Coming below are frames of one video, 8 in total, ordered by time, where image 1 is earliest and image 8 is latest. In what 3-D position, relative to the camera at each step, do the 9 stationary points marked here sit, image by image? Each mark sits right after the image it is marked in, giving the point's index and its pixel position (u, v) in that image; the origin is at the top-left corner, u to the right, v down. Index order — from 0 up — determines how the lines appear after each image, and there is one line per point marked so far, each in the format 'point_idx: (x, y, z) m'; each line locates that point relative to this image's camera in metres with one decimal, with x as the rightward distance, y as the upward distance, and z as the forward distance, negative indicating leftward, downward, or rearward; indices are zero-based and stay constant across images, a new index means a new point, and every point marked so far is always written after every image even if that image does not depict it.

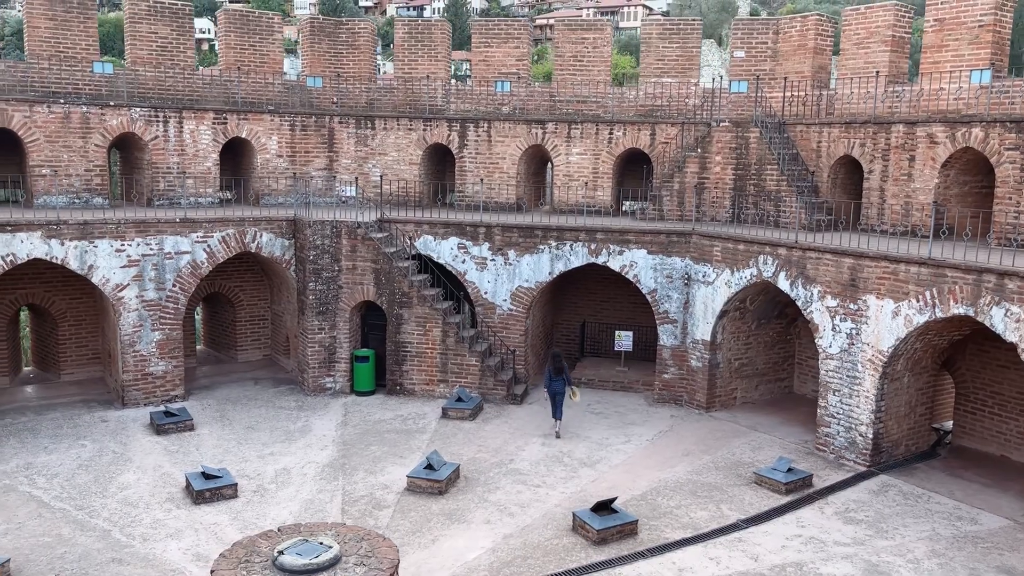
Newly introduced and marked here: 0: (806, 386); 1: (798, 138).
0: (+5.1, -1.7, +14.8) m
1: (+4.8, +2.5, +14.3) m
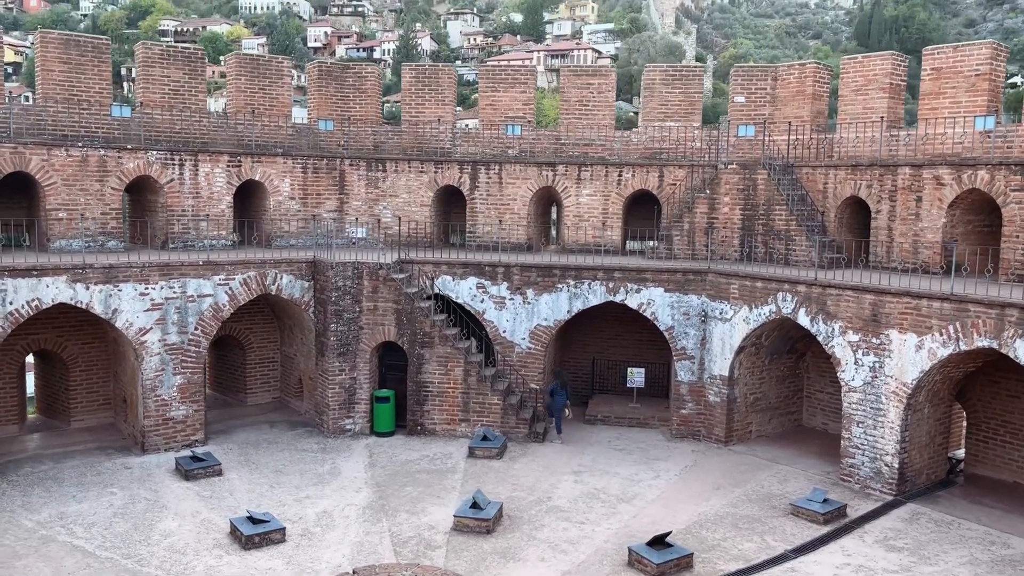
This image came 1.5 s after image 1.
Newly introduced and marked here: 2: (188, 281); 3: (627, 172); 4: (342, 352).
0: (+5.4, -2.3, +15.2) m
1: (+5.1, +1.9, +14.9) m
2: (-5.0, +0.1, +13.3) m
3: (+2.2, +2.2, +16.3) m
4: (-2.8, -1.1, +14.3) m
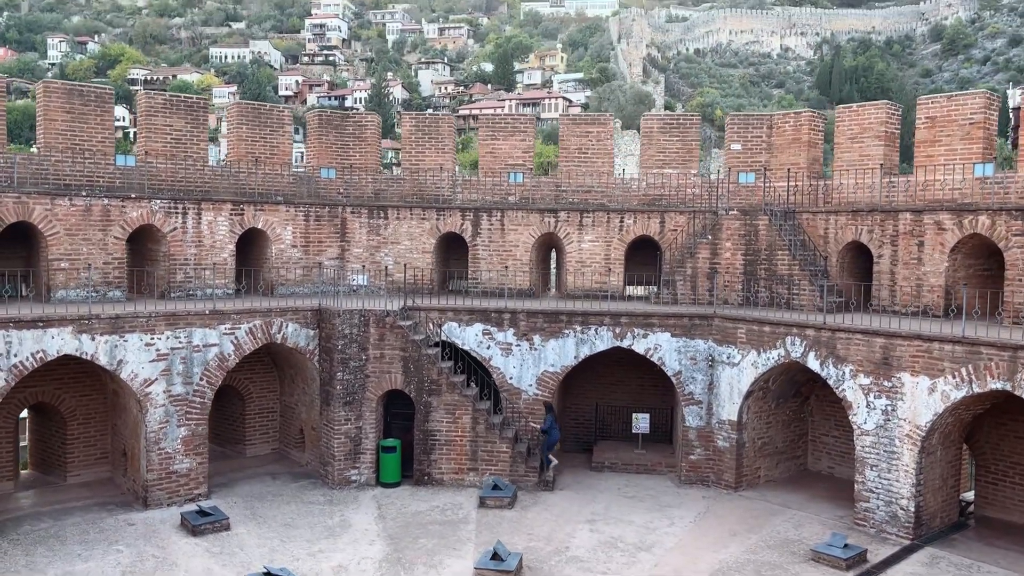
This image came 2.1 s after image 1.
0: (+5.5, -3.1, +15.2) m
1: (+5.2, +1.1, +15.2) m
2: (-4.9, -0.7, +13.1) m
3: (+2.3, +1.3, +16.5) m
4: (-2.7, -1.9, +14.1) m
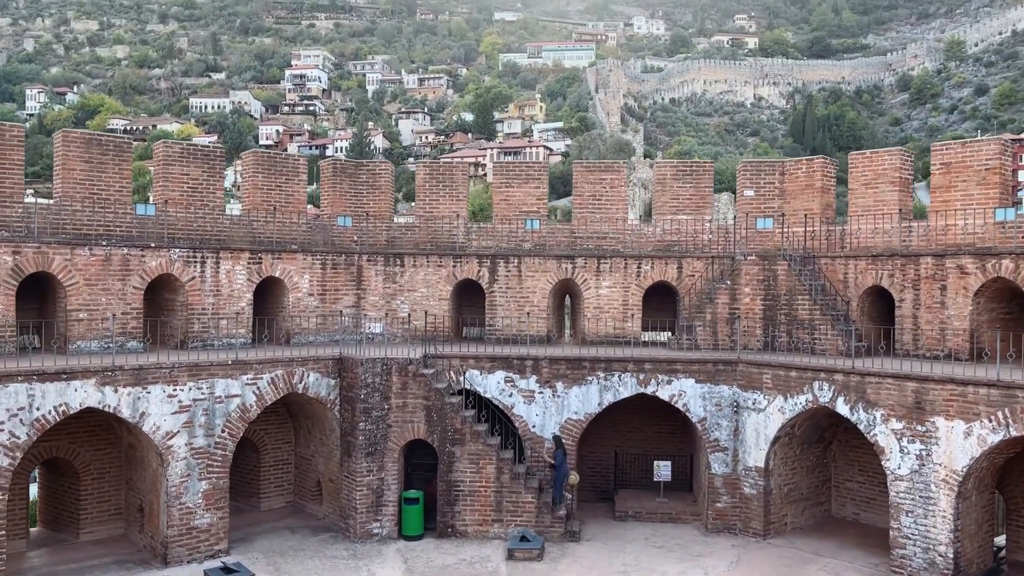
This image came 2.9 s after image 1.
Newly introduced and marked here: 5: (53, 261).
0: (+5.9, -3.9, +15.1) m
1: (+5.6, +0.3, +15.3) m
2: (-4.4, -1.4, +12.9) m
3: (+2.6, +0.5, +16.5) m
4: (-2.3, -2.7, +13.8) m
5: (-7.0, +0.4, +13.0) m
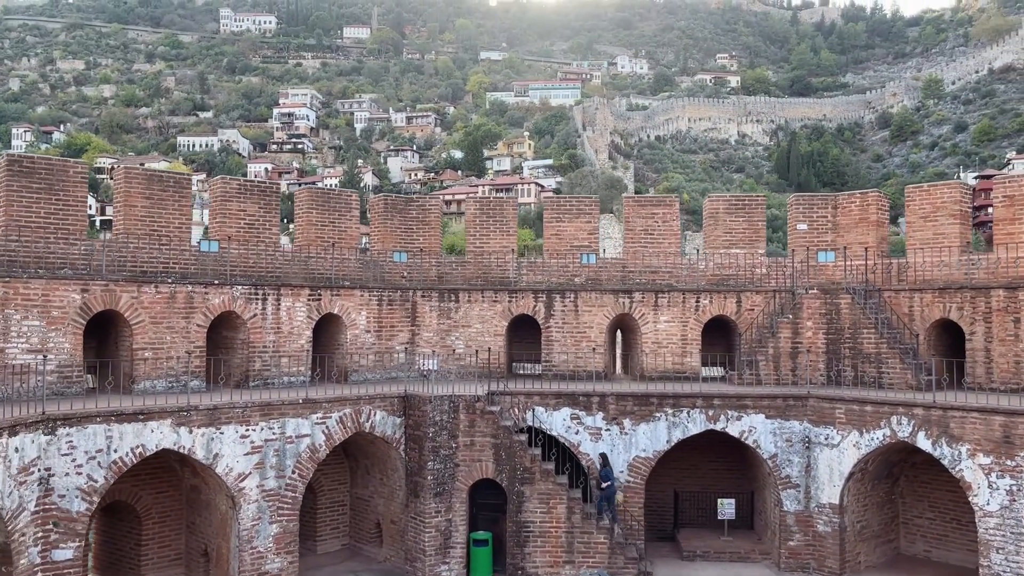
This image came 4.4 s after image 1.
0: (+7.0, -4.5, +14.9) m
1: (+6.7, -0.3, +15.2) m
2: (-3.3, -2.0, +12.6) m
3: (+3.7, -0.2, +16.4) m
4: (-1.2, -3.2, +13.5) m
5: (-5.8, -0.2, +12.7) m
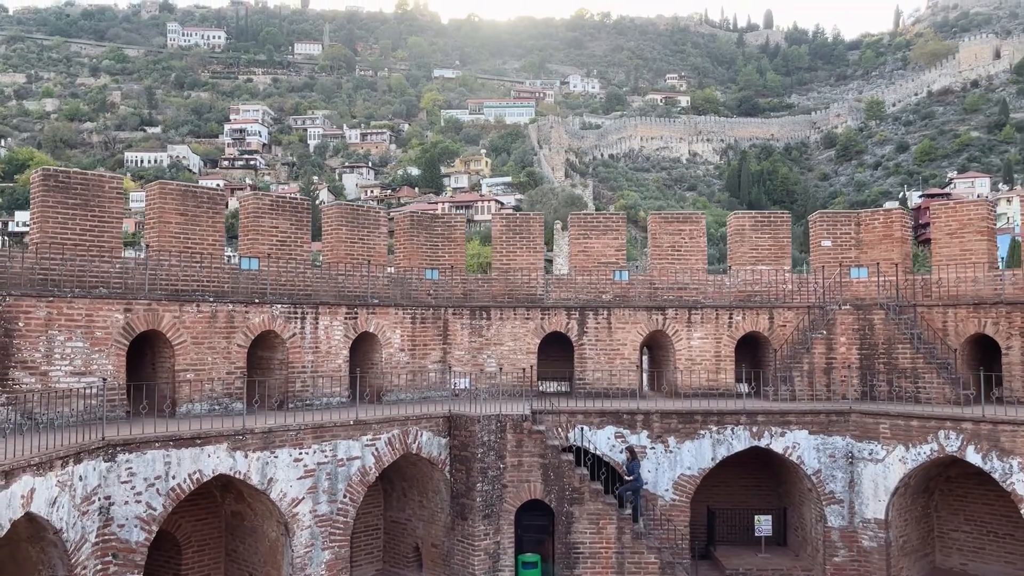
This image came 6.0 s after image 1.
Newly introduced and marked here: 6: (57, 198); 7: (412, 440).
0: (+7.7, -4.8, +15.0) m
1: (+7.3, -0.6, +15.4) m
2: (-2.5, -2.2, +12.2) m
3: (+4.3, -0.5, +16.4) m
4: (-0.4, -3.5, +13.2) m
5: (-5.0, -0.4, +12.3) m
6: (-6.4, +1.3, +12.1) m
7: (-1.5, -2.3, +13.1) m
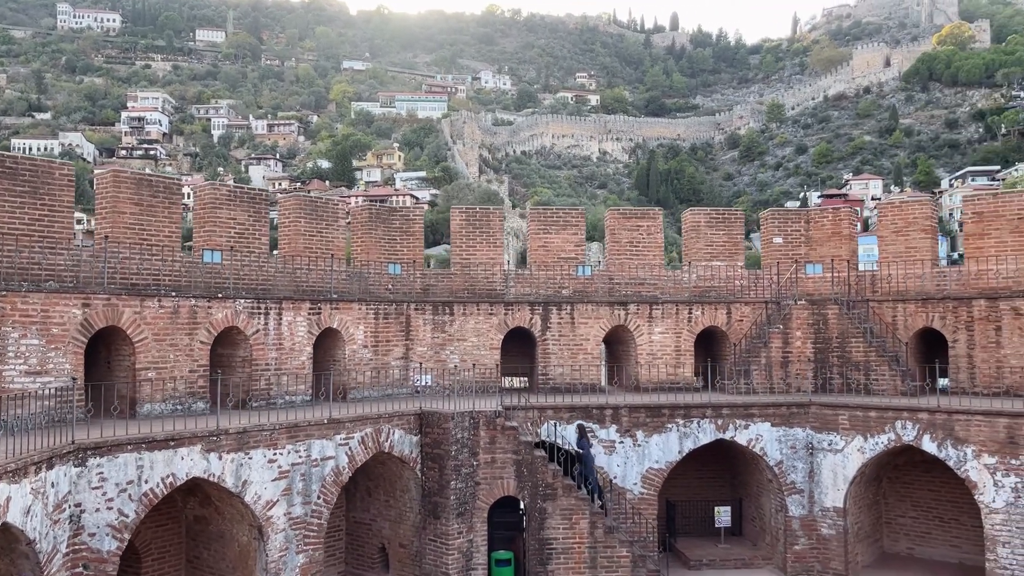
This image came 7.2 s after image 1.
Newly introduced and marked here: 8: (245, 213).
0: (+7.1, -4.7, +15.7) m
1: (+6.7, -0.5, +16.0) m
2: (-2.7, -2.1, +11.8) m
3: (+3.5, -0.4, +16.7) m
4: (-0.8, -3.4, +13.0) m
5: (-5.3, -0.3, +11.6) m
6: (-6.6, +1.4, +11.2) m
7: (-1.9, -2.2, +12.8) m
8: (-4.3, +1.2, +14.0) m
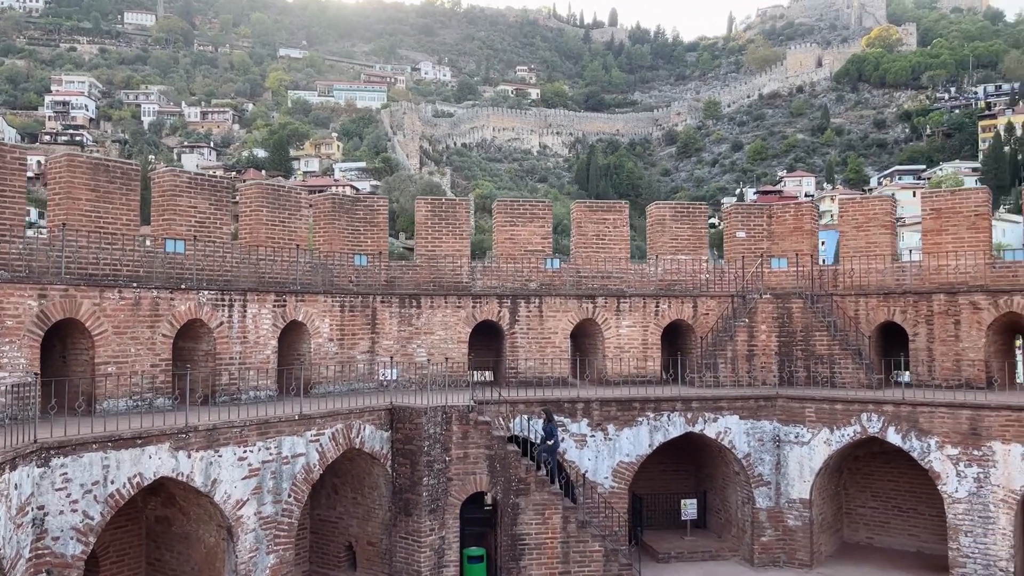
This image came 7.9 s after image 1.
0: (+6.5, -4.6, +16.0) m
1: (+6.1, -0.4, +16.2) m
2: (-3.0, -2.0, +11.3) m
3: (+2.9, -0.3, +16.7) m
4: (-1.2, -3.3, +12.8) m
5: (-5.5, -0.2, +11.0) m
6: (-6.9, +1.5, +10.5) m
7: (-2.3, -2.1, +12.4) m
8: (-4.7, +1.4, +13.4) m
